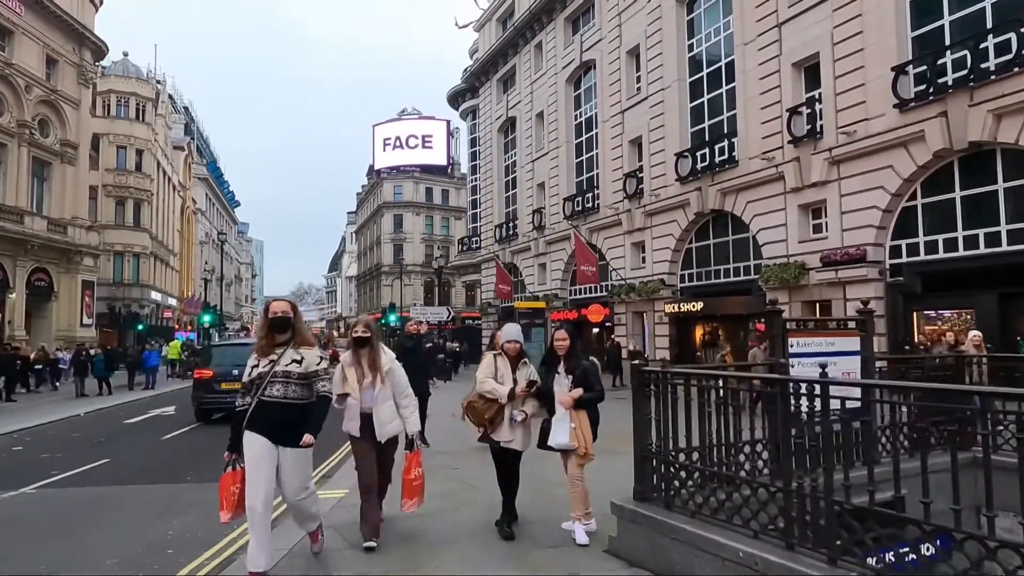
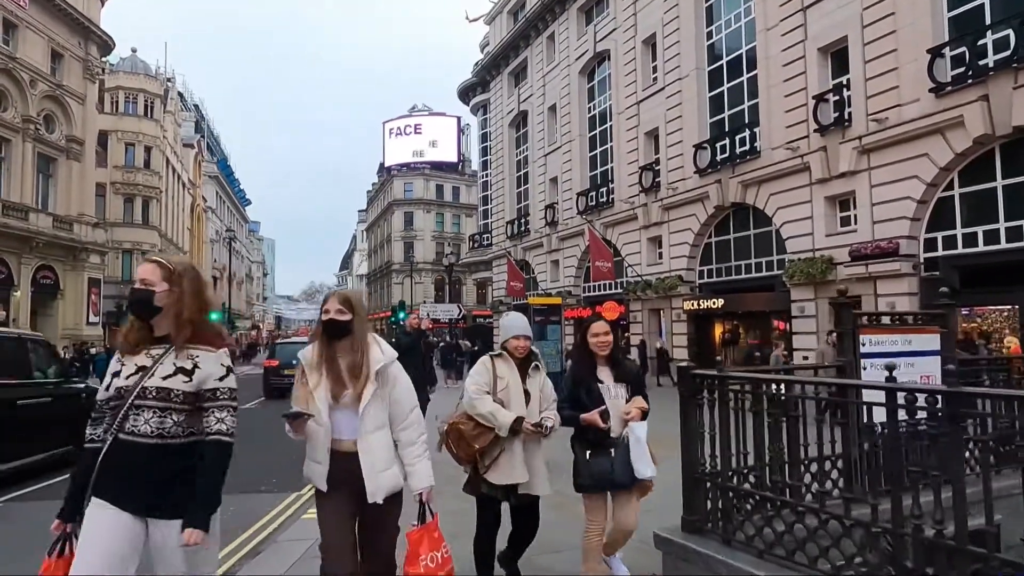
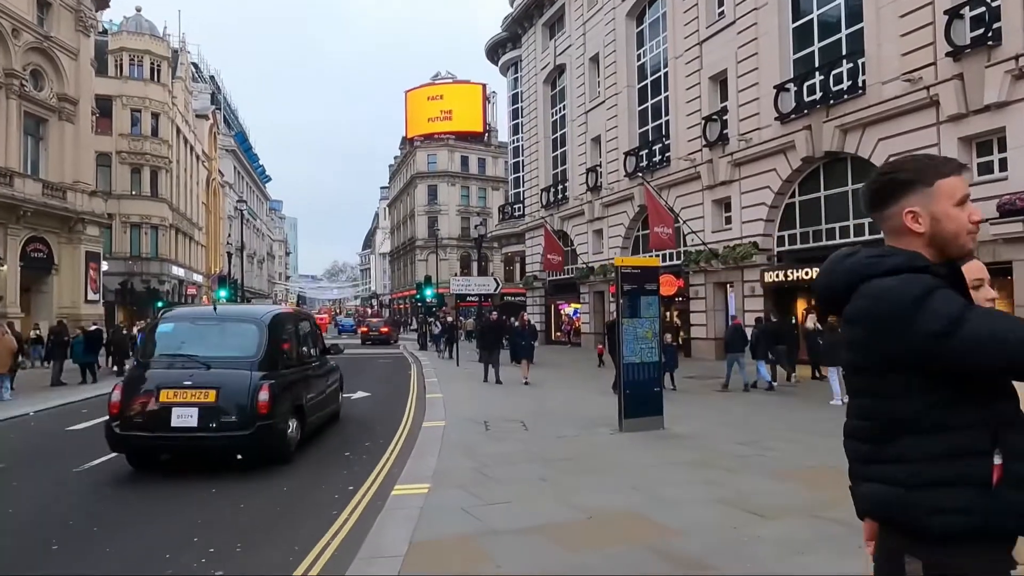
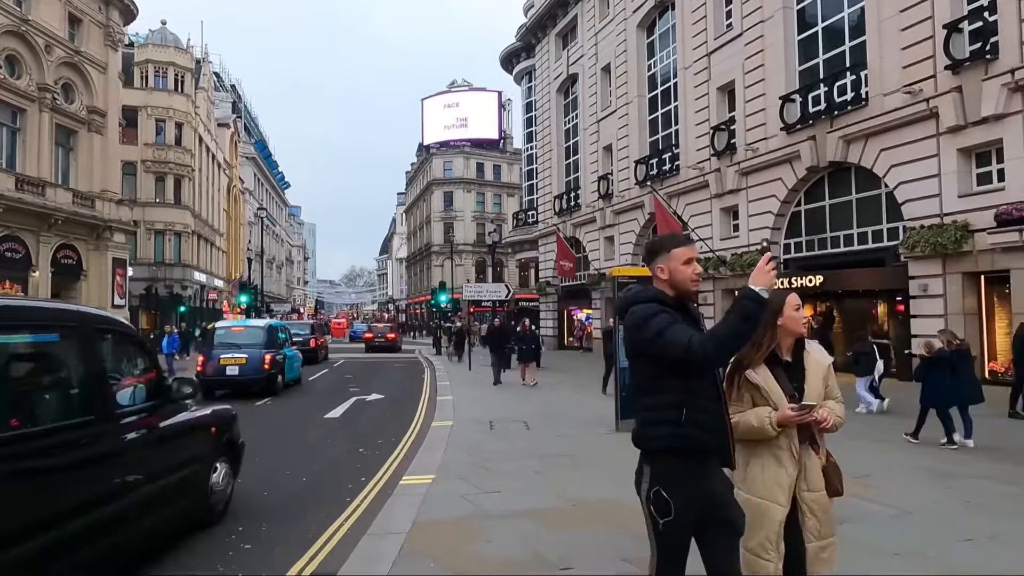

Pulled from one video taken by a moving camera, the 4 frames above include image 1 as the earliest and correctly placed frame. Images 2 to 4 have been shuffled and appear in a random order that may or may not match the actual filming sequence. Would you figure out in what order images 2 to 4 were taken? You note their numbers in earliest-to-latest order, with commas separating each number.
2, 4, 3
